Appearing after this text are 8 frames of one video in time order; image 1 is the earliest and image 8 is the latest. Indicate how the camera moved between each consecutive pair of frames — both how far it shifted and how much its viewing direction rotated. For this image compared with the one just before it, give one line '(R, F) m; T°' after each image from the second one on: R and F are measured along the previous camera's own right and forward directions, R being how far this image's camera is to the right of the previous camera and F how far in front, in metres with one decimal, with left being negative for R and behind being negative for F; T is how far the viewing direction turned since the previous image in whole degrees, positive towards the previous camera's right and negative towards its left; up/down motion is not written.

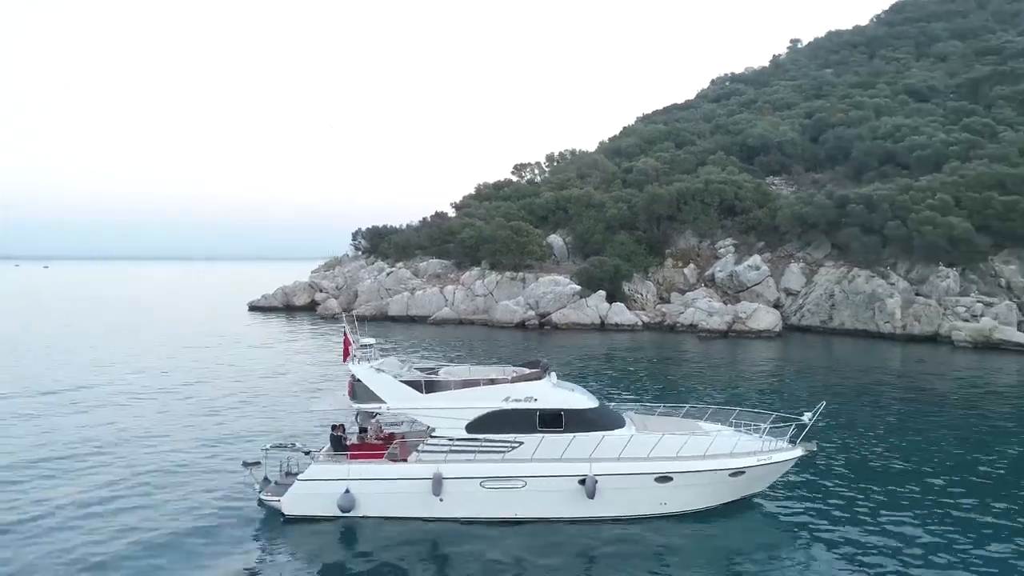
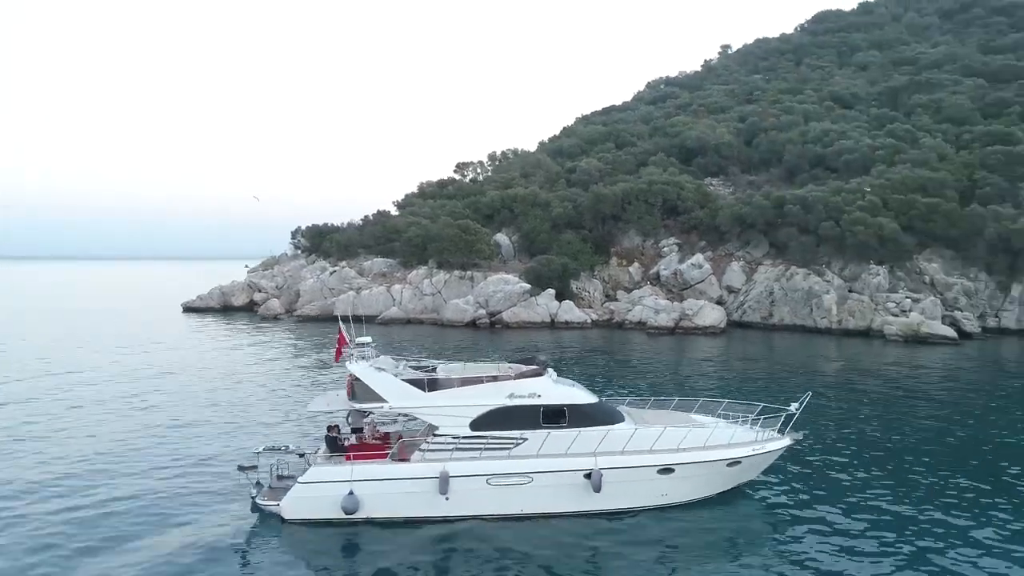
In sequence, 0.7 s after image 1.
(-1.2, 0.0) m; +5°
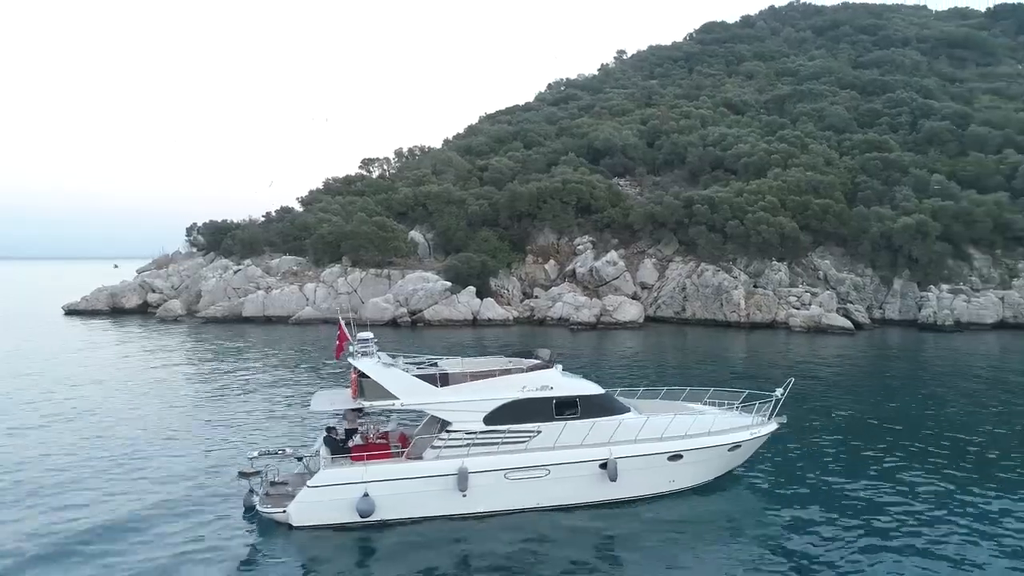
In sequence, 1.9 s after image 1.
(-2.1, +0.3) m; +9°
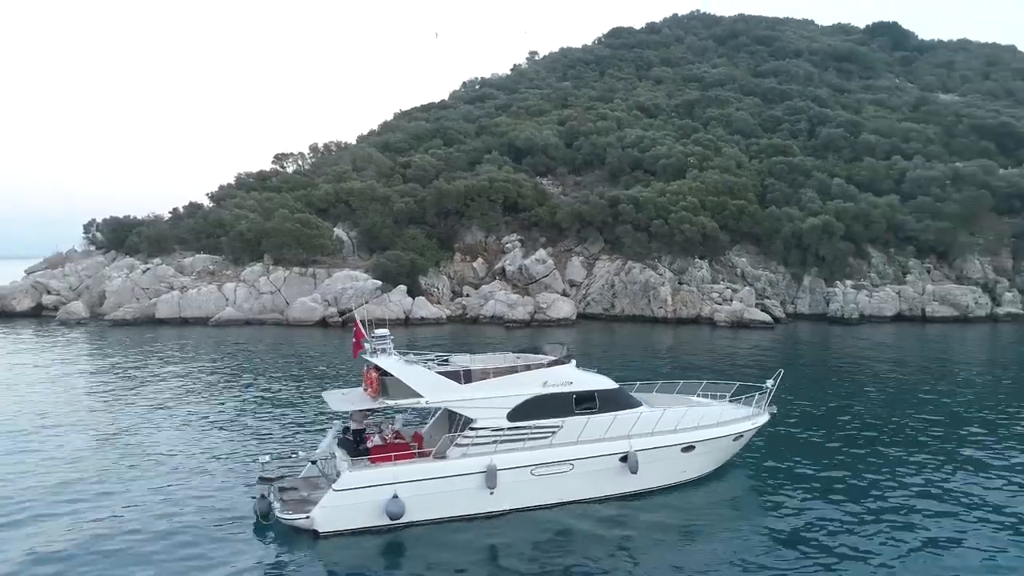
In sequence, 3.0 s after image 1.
(-2.0, +0.2) m; +8°
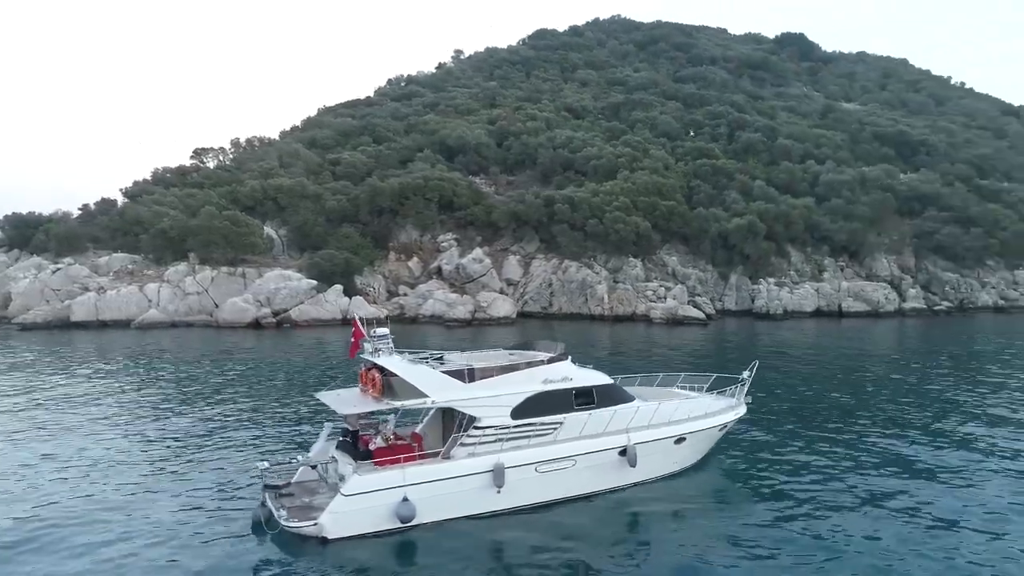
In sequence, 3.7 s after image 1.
(-1.4, +0.1) m; +7°
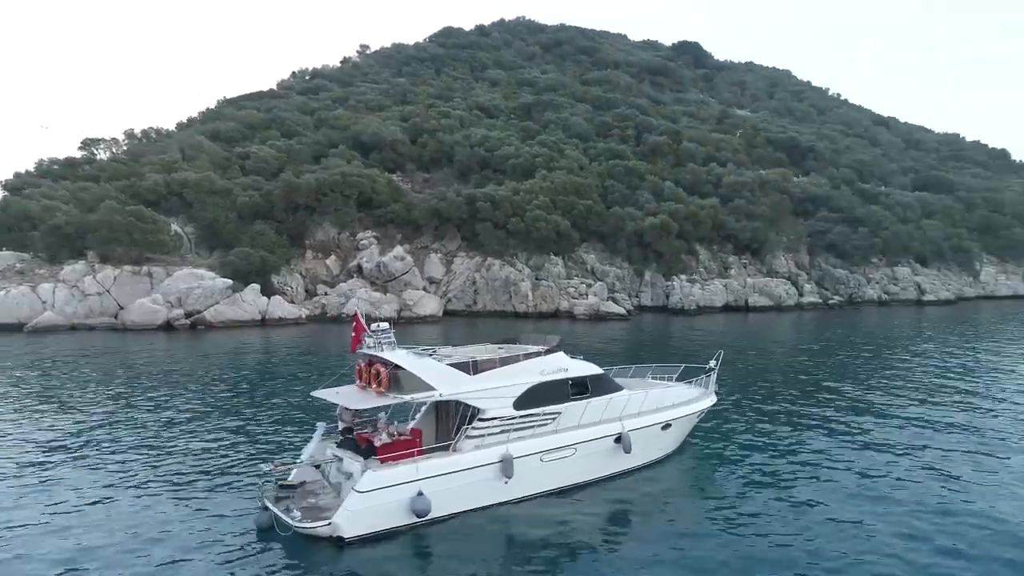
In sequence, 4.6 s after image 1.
(-1.7, +0.1) m; +8°
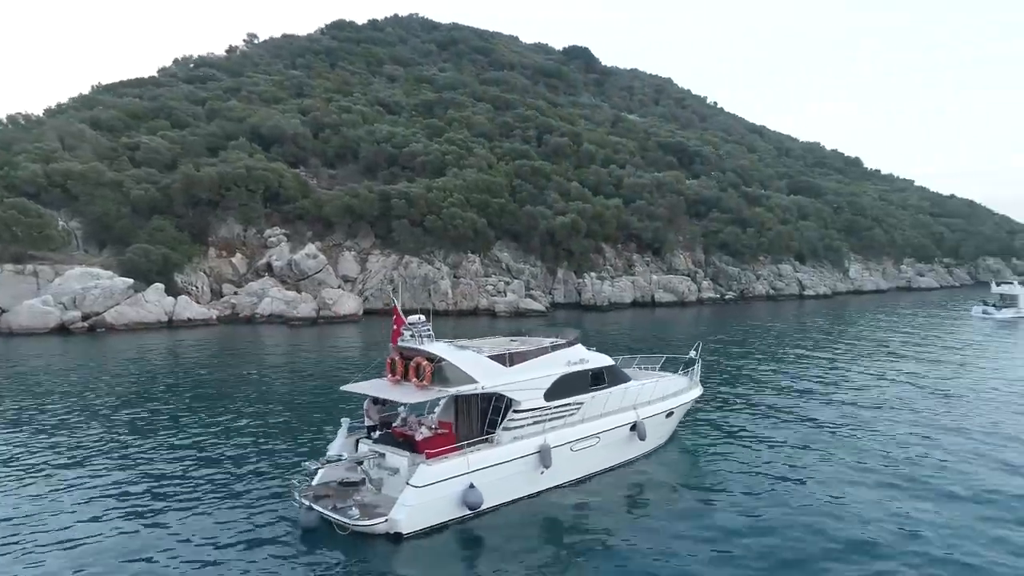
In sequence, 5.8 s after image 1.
(-2.5, +0.1) m; +9°
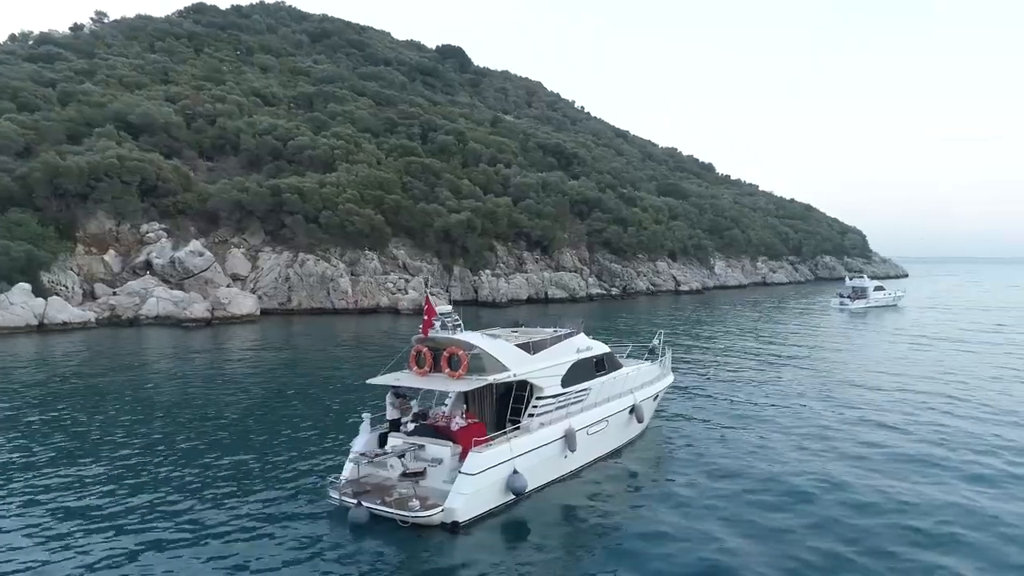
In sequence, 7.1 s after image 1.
(-2.7, 0.0) m; +11°
